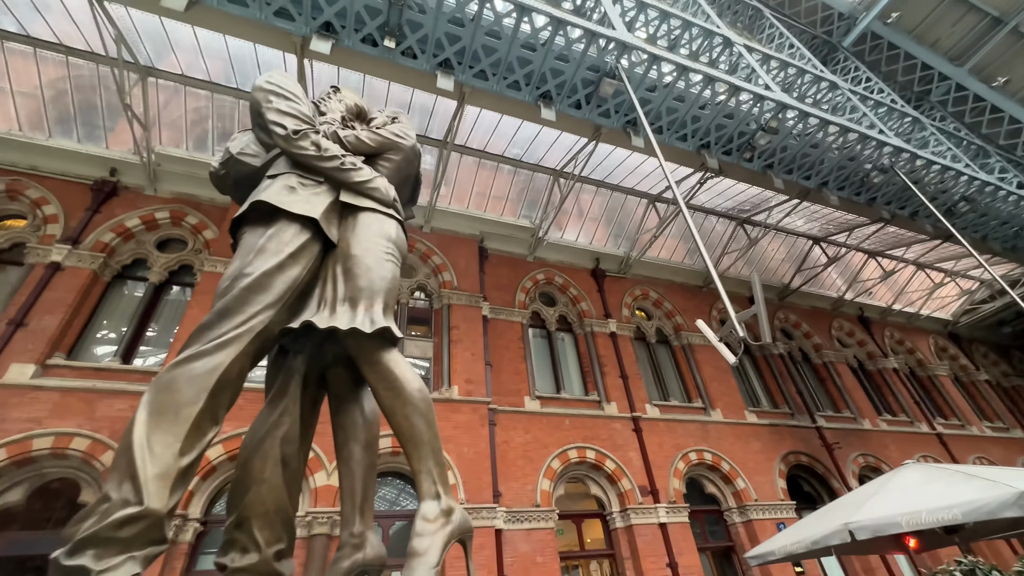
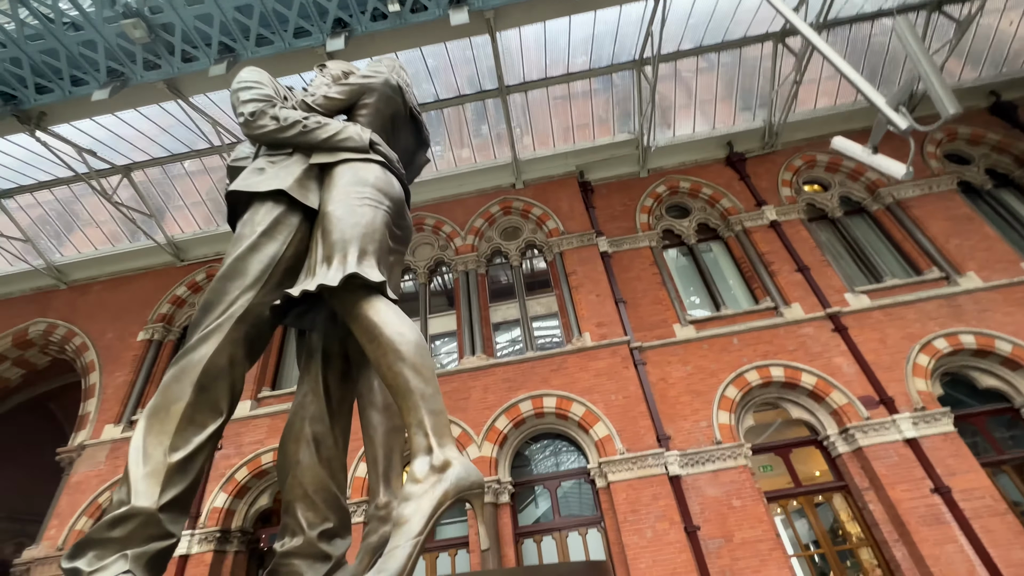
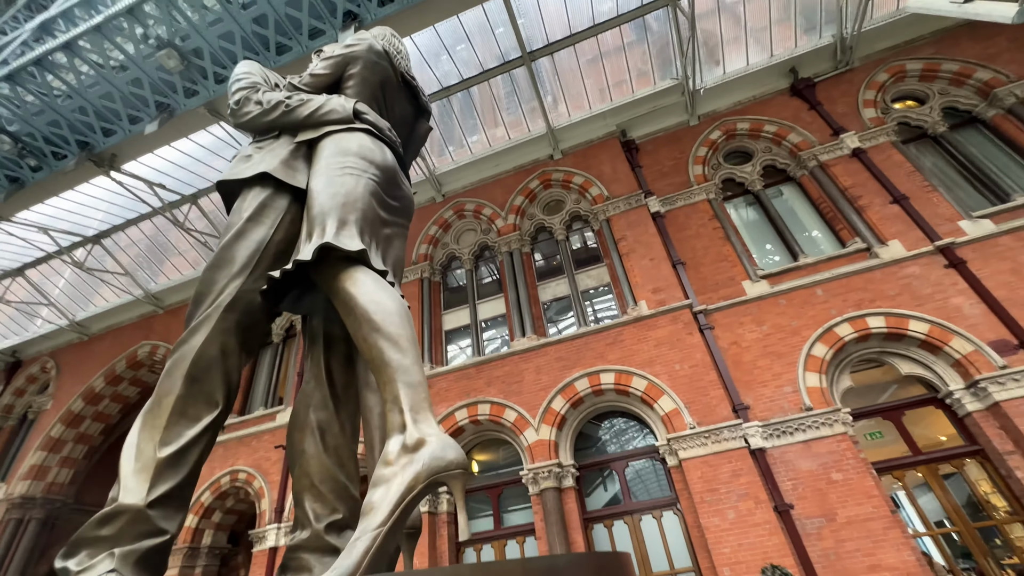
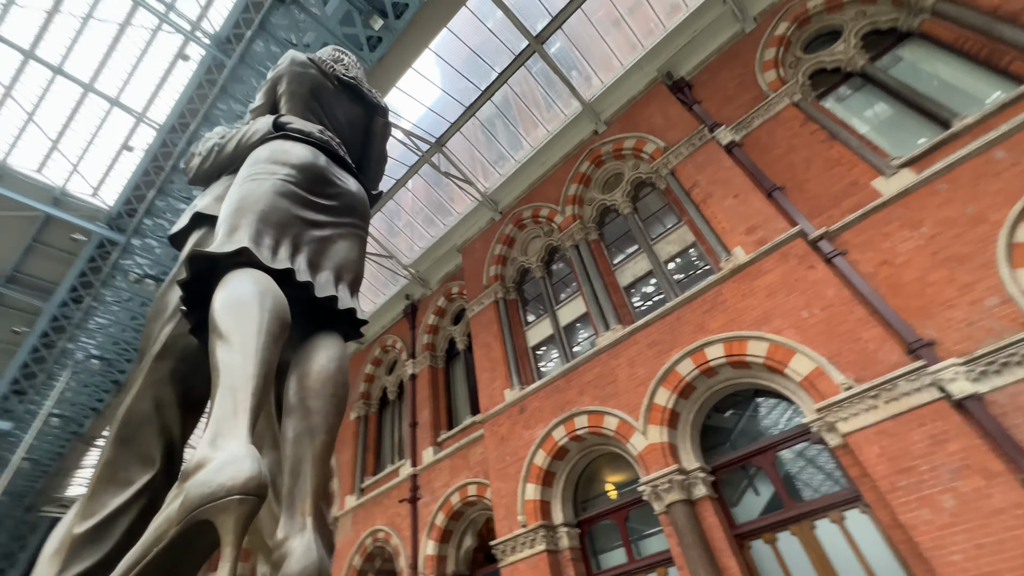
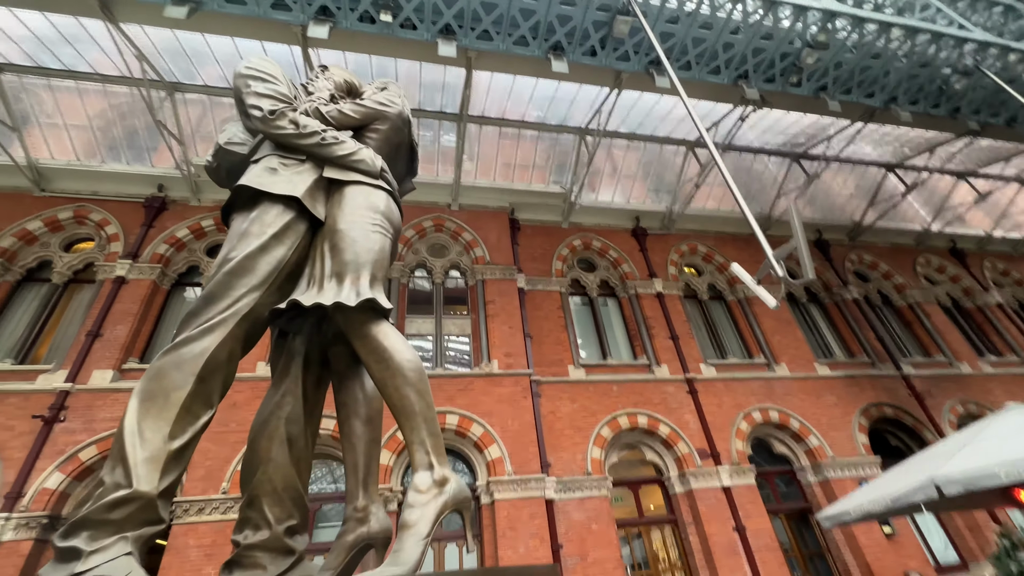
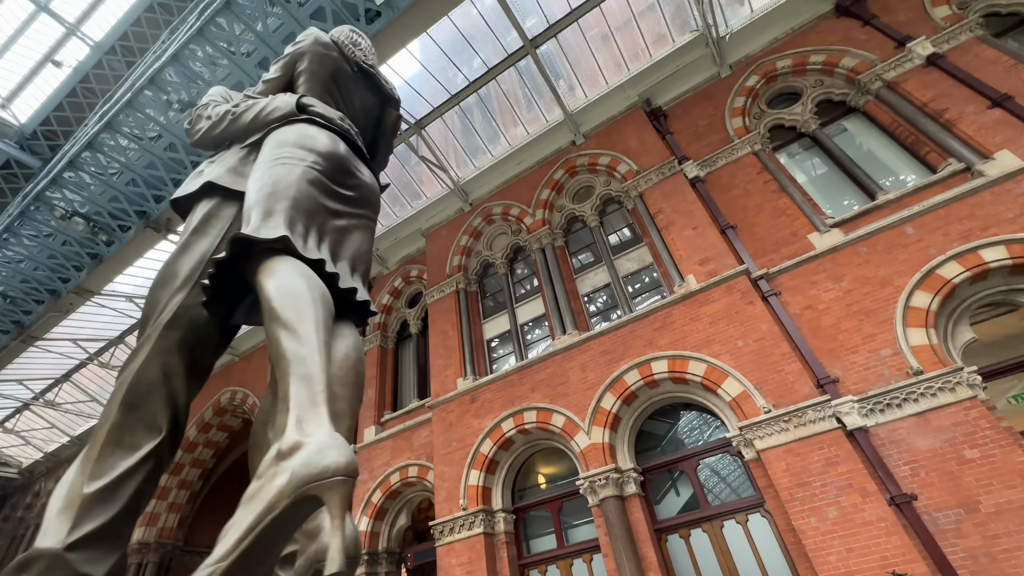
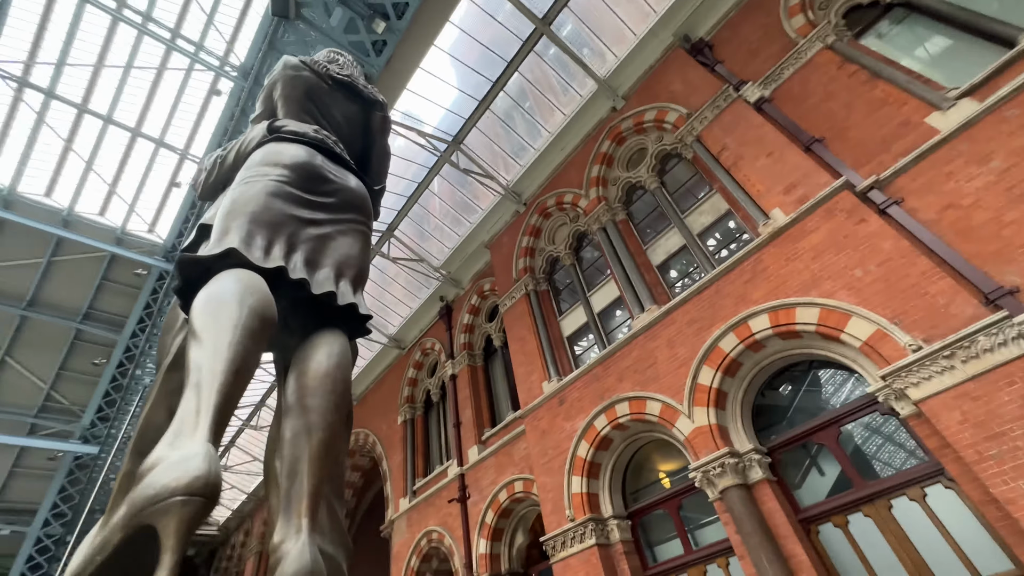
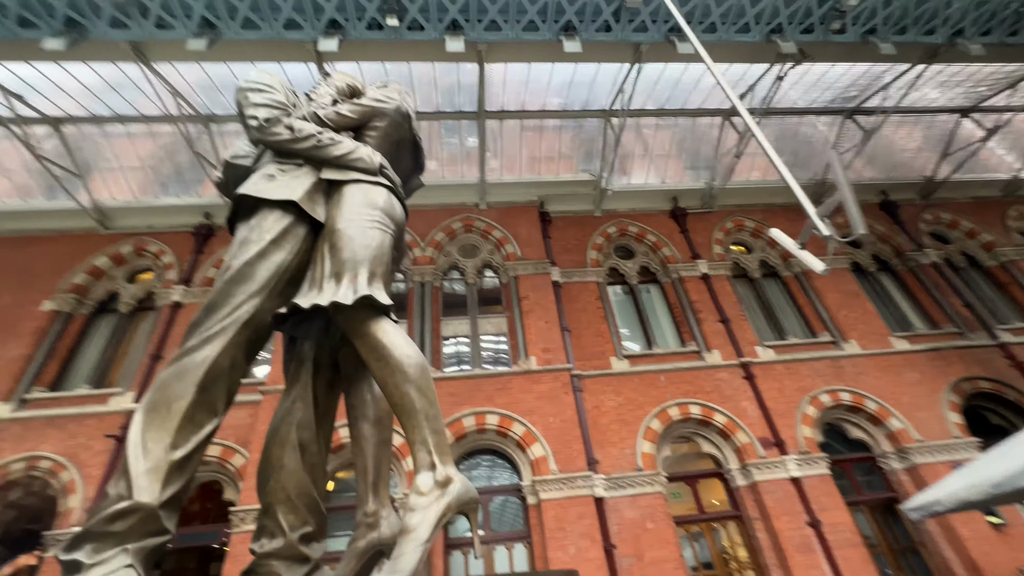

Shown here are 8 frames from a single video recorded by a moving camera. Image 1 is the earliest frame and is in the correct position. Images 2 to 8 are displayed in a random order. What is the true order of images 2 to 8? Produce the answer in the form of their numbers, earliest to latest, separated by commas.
5, 8, 2, 3, 6, 4, 7
